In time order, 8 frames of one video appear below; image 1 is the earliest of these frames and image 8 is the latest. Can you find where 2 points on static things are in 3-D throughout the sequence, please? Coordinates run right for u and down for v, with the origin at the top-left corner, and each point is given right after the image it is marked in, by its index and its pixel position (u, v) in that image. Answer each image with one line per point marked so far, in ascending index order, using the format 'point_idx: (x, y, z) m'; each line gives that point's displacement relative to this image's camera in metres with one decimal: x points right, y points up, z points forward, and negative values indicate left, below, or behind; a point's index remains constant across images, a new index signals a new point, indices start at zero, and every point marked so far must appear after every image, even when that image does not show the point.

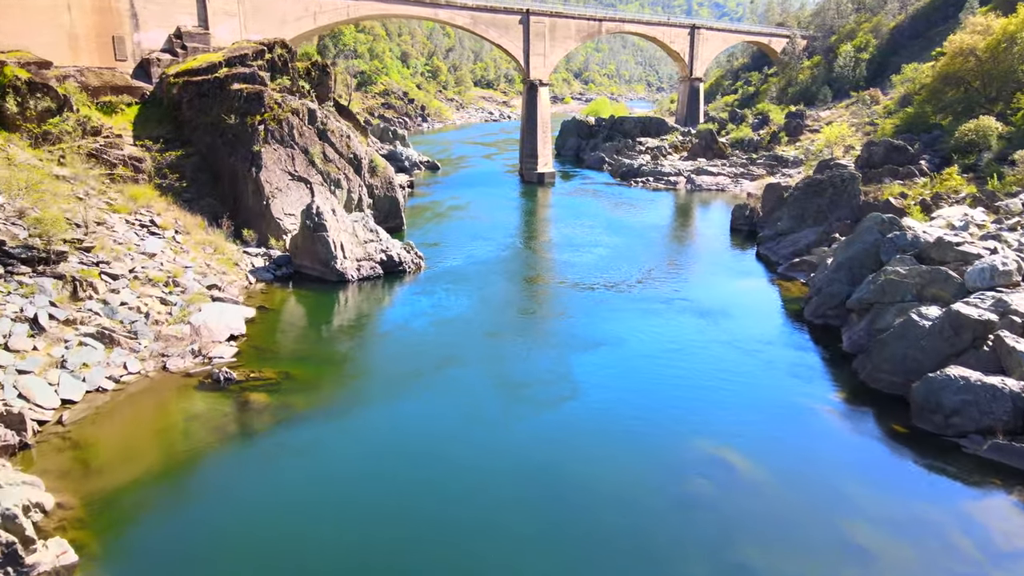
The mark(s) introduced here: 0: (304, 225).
0: (-5.0, +1.5, +18.0) m
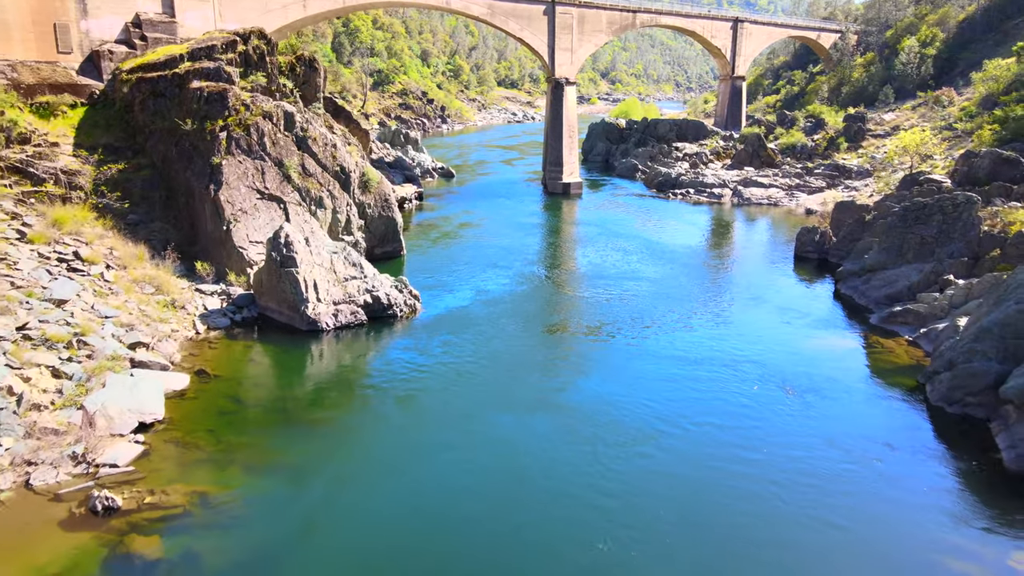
0: (-4.7, +0.6, +14.3) m
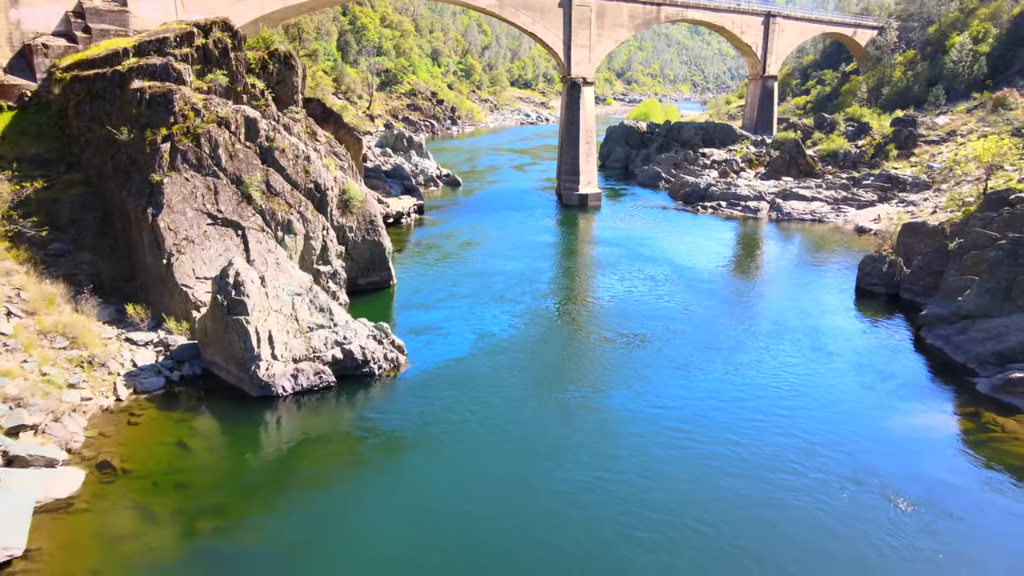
0: (-4.6, -0.2, +11.4) m
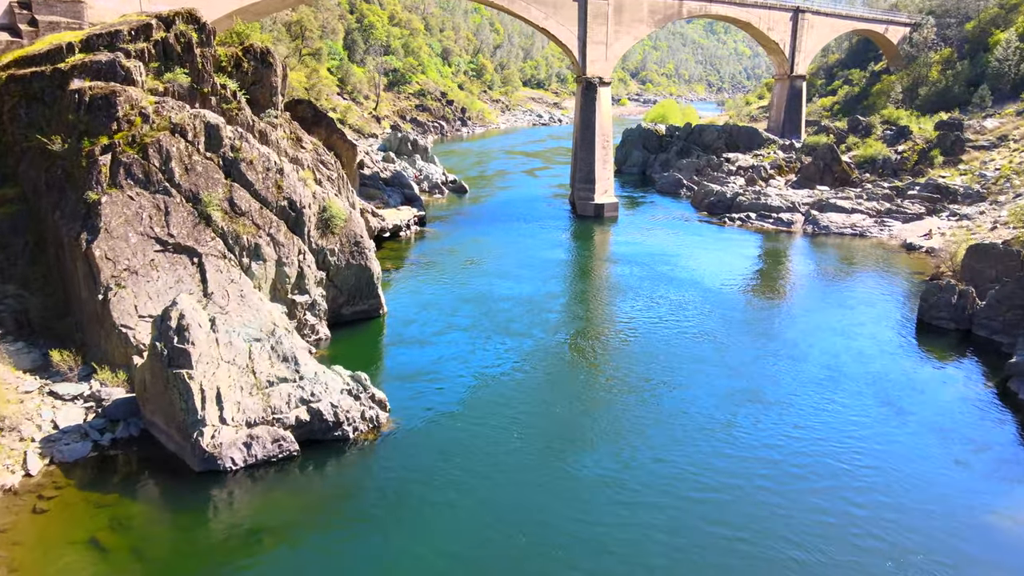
0: (-4.5, -0.8, +9.3) m
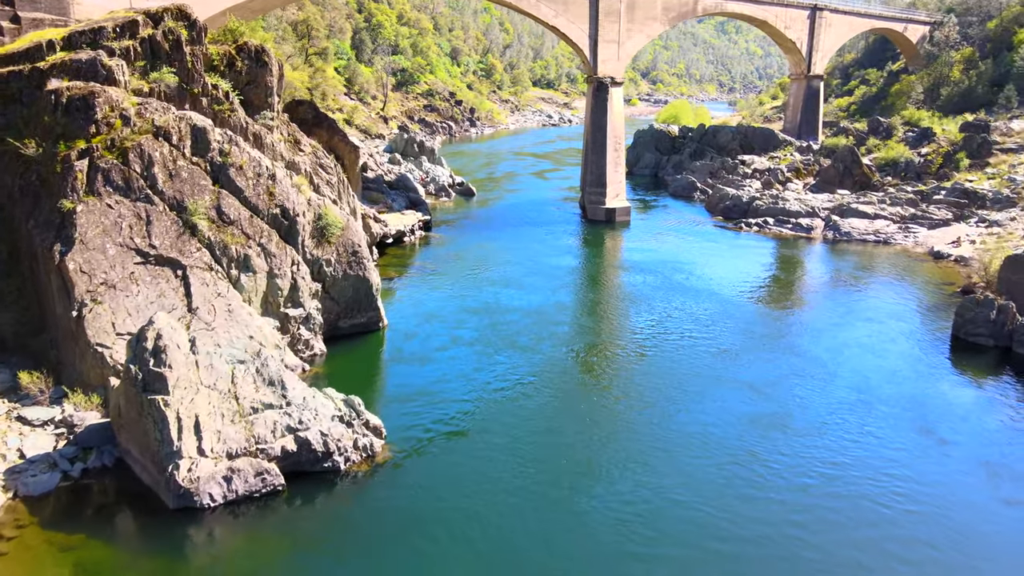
0: (-4.5, -1.1, +8.5) m
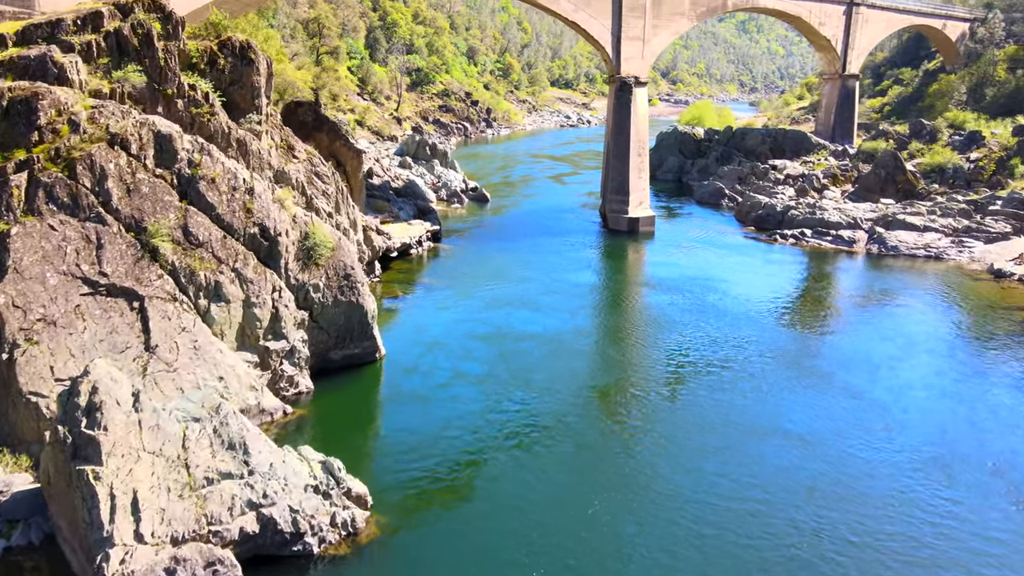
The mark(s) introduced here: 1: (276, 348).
0: (-4.4, -1.5, +7.0) m
1: (-3.5, -0.9, +10.7) m
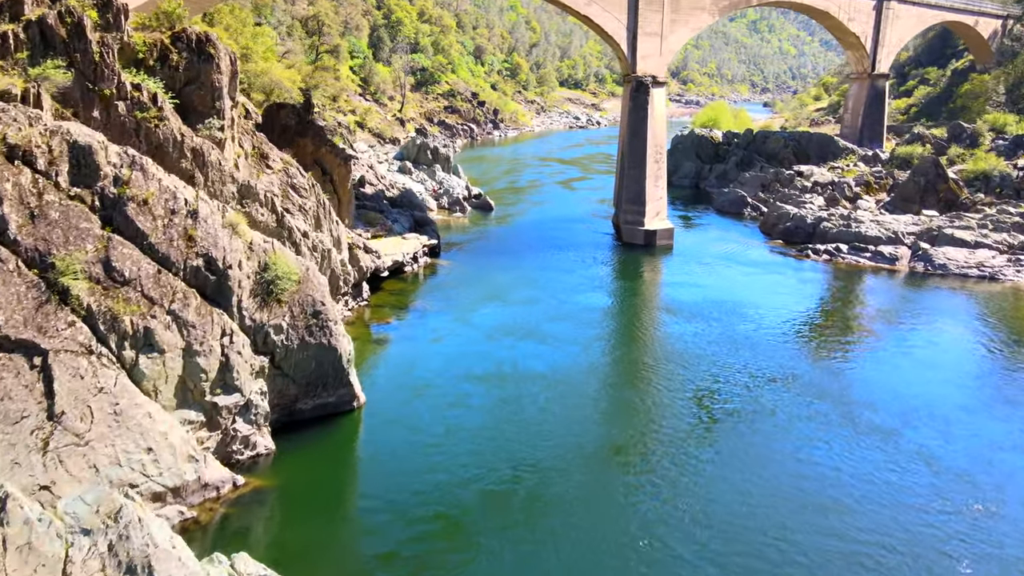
0: (-4.4, -2.0, +5.1) m
1: (-3.4, -1.4, +8.8) m
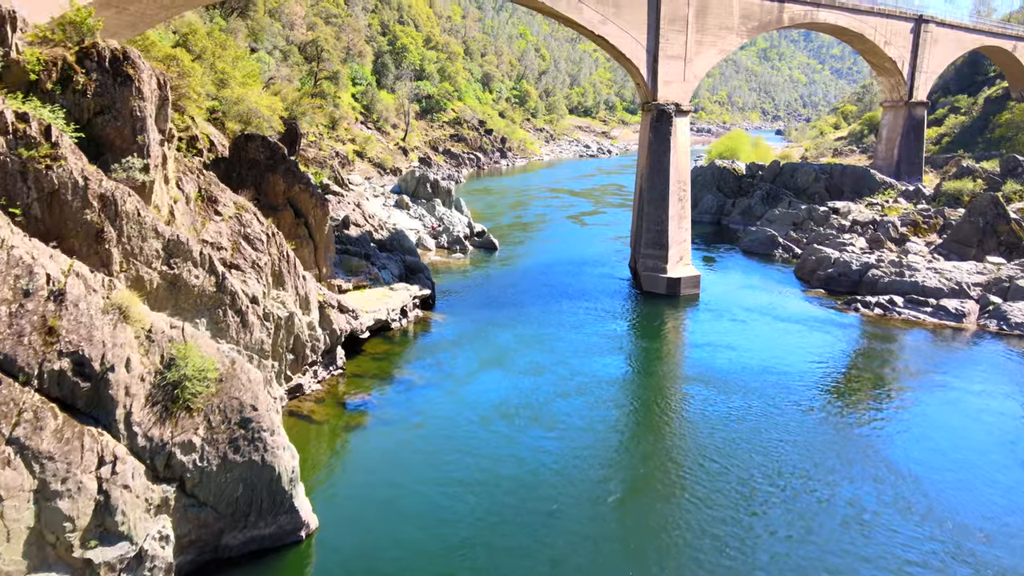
0: (-4.5, -2.8, +2.6) m
1: (-3.5, -2.3, +6.3) m
